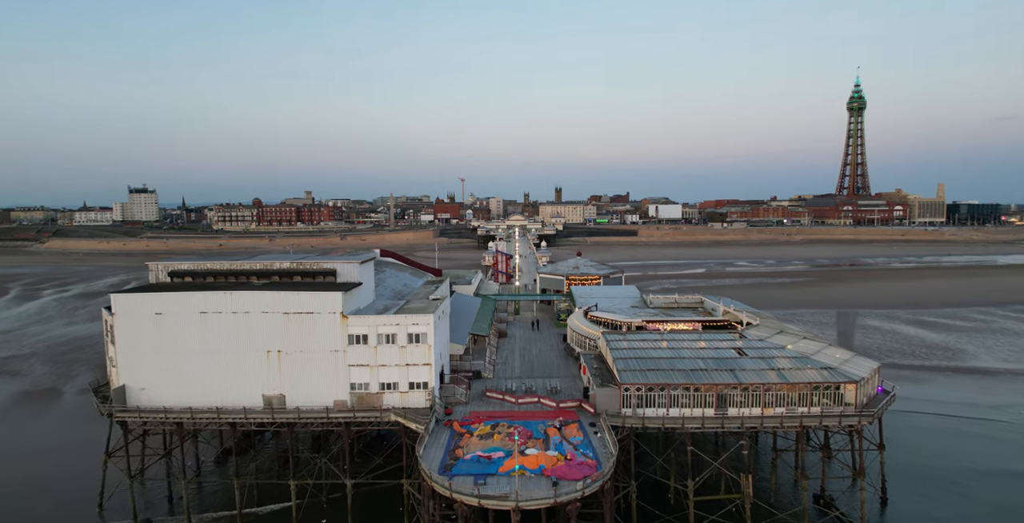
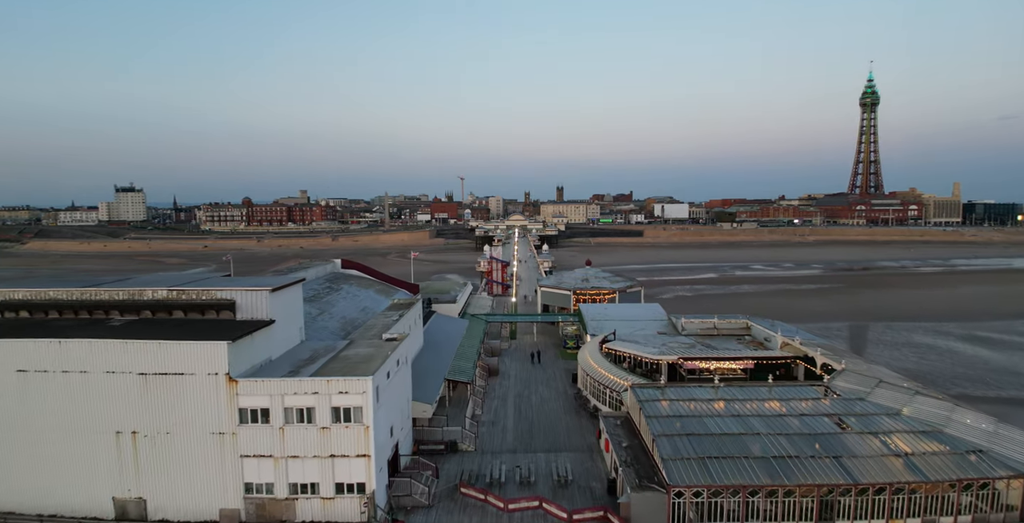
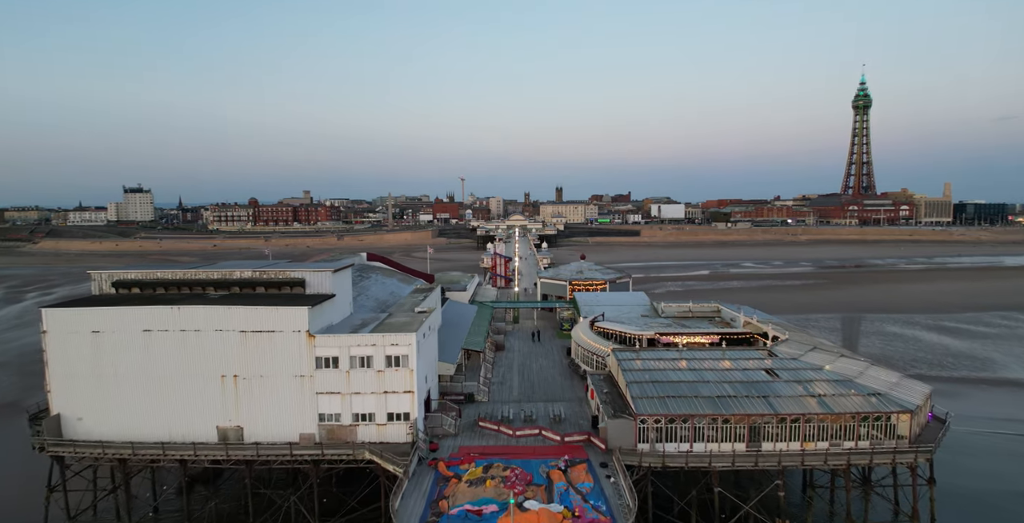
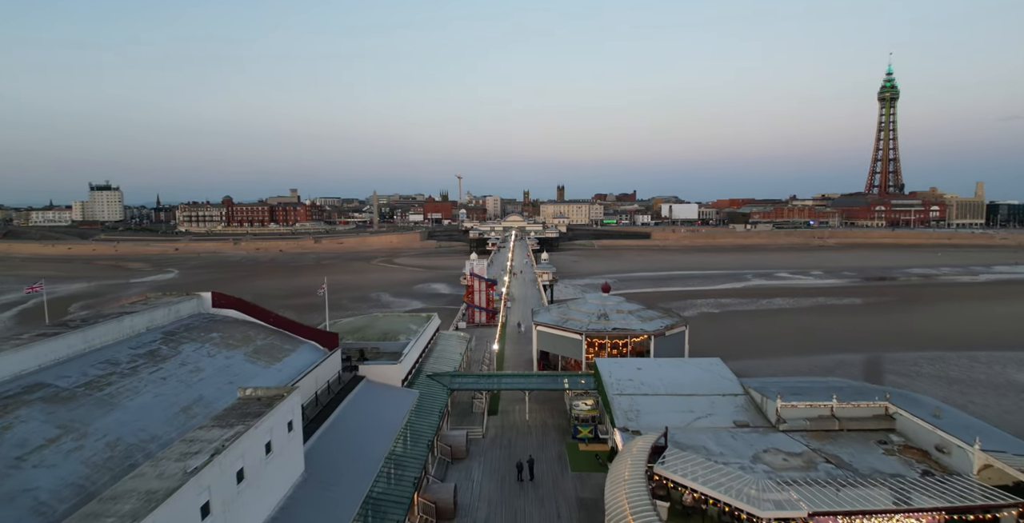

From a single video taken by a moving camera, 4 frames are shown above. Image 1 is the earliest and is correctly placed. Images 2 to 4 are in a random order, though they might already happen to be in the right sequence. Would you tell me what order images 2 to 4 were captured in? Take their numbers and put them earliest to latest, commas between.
3, 2, 4
